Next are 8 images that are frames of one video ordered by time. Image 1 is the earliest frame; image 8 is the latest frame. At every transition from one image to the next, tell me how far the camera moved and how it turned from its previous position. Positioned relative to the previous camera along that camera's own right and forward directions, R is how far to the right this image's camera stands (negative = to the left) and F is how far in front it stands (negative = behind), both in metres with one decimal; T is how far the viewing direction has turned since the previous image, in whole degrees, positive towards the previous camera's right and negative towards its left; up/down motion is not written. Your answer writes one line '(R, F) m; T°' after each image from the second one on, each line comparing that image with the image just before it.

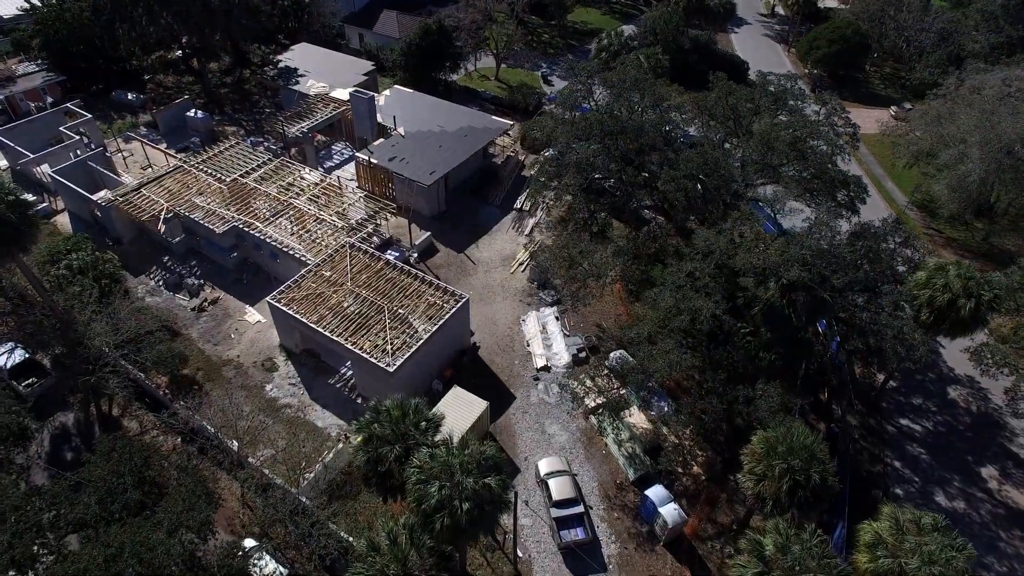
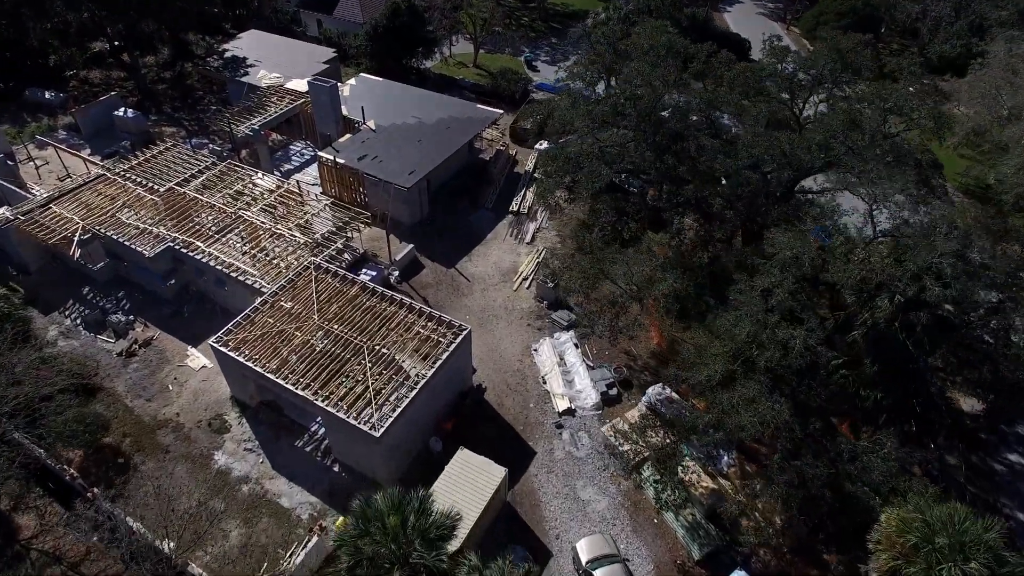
(-1.5, +6.0) m; +3°
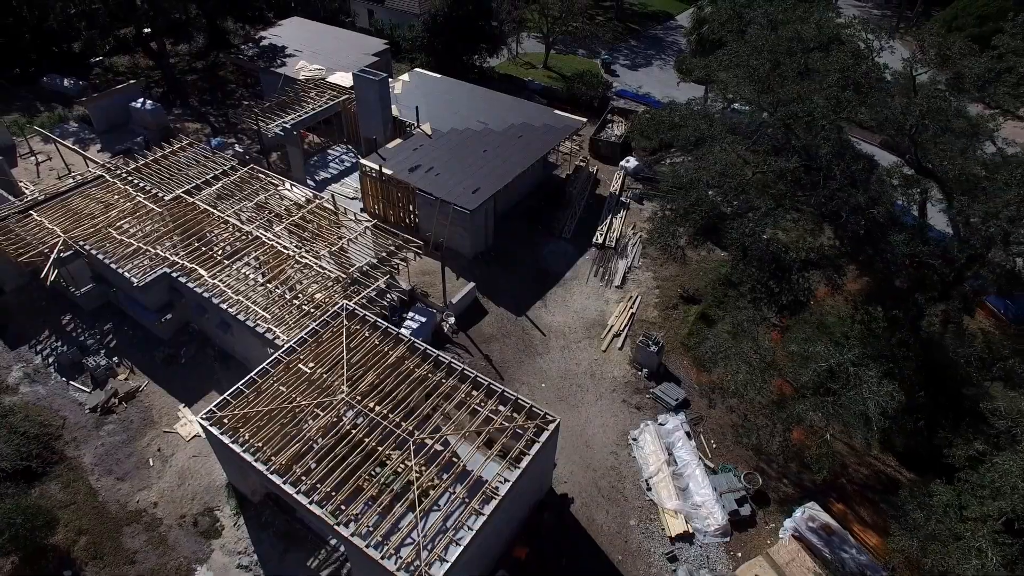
(-1.9, +6.5) m; -3°
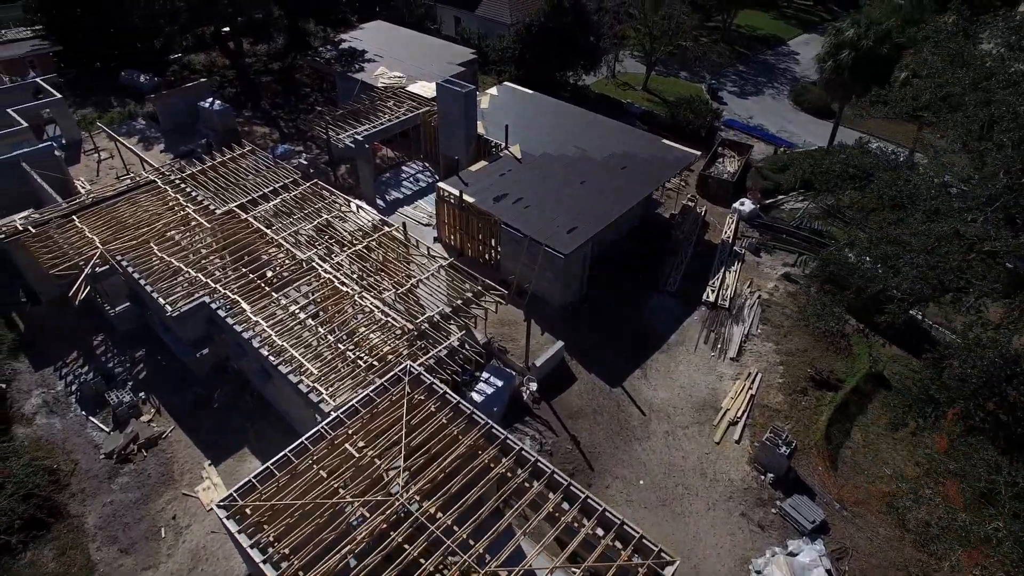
(-1.3, +3.8) m; -5°
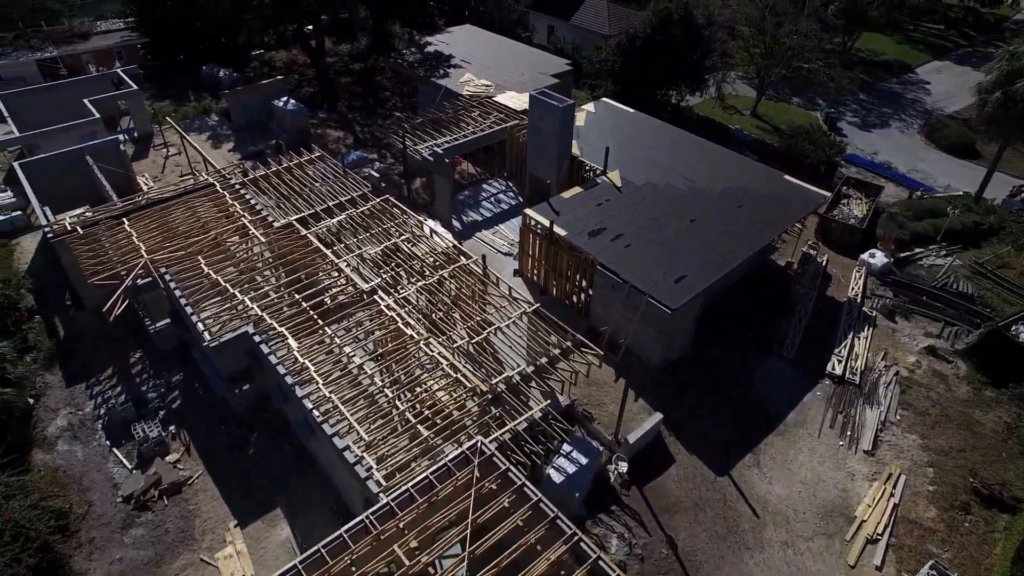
(-0.9, +3.0) m; -5°
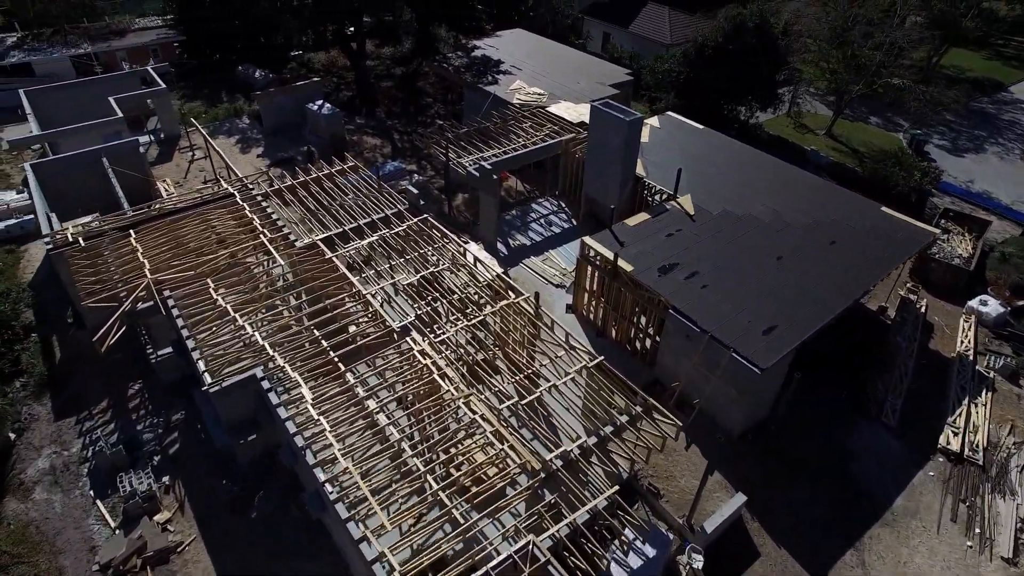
(-0.6, +2.6) m; -3°
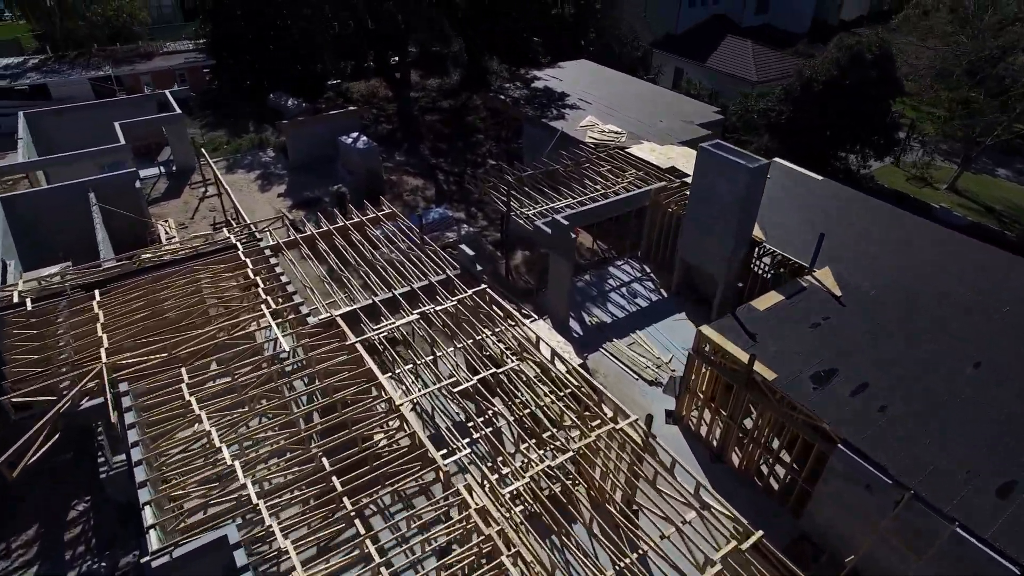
(-1.1, +4.5) m; -3°
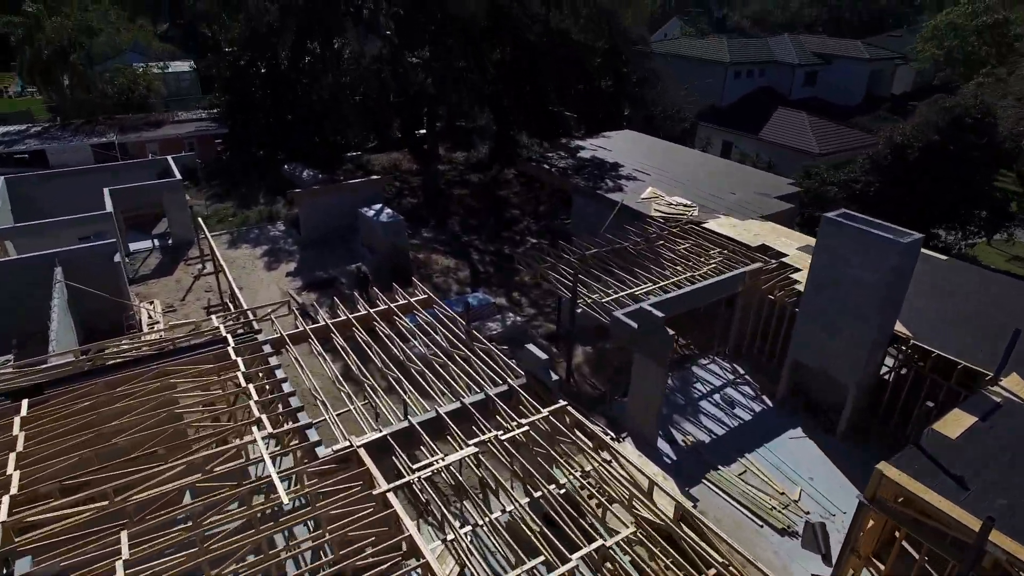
(-1.2, +3.5) m; -1°
